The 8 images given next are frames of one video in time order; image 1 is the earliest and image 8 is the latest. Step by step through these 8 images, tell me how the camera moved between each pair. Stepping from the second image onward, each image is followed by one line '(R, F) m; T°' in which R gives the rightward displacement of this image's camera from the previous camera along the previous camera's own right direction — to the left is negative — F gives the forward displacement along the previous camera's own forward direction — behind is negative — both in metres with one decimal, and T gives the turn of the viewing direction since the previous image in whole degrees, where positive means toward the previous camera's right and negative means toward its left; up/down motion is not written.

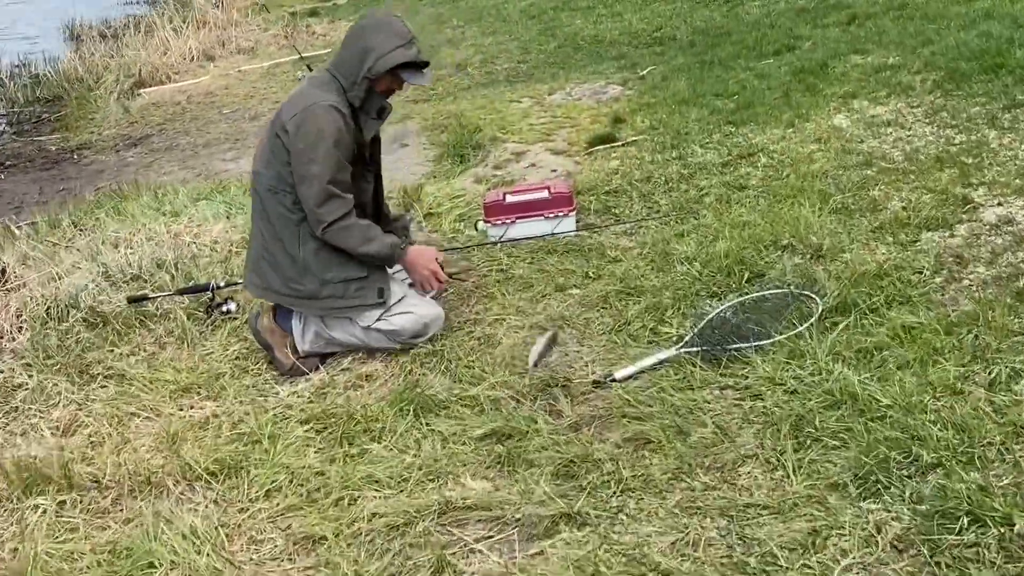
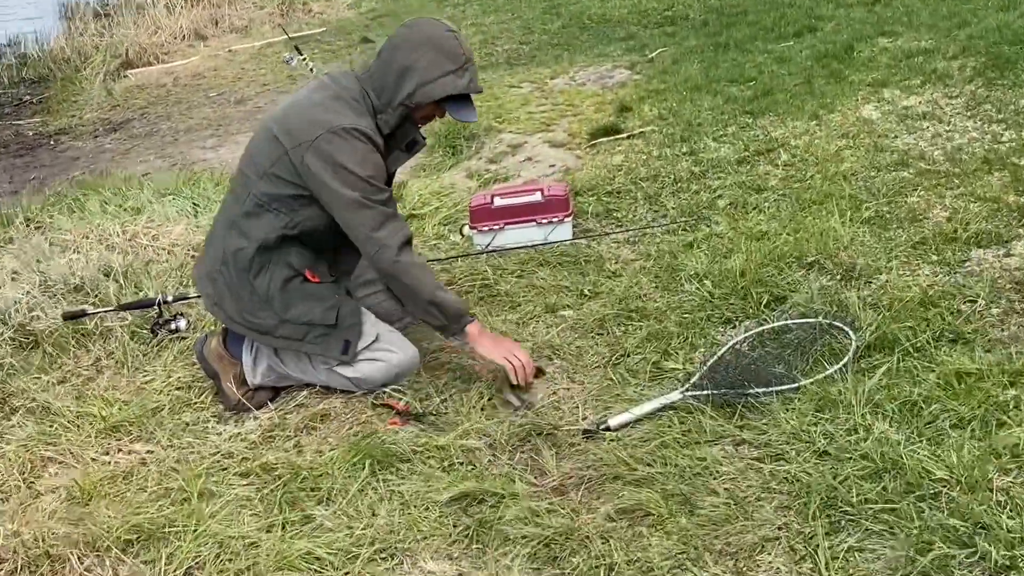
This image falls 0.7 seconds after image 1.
(+0.1, +0.5) m; -1°
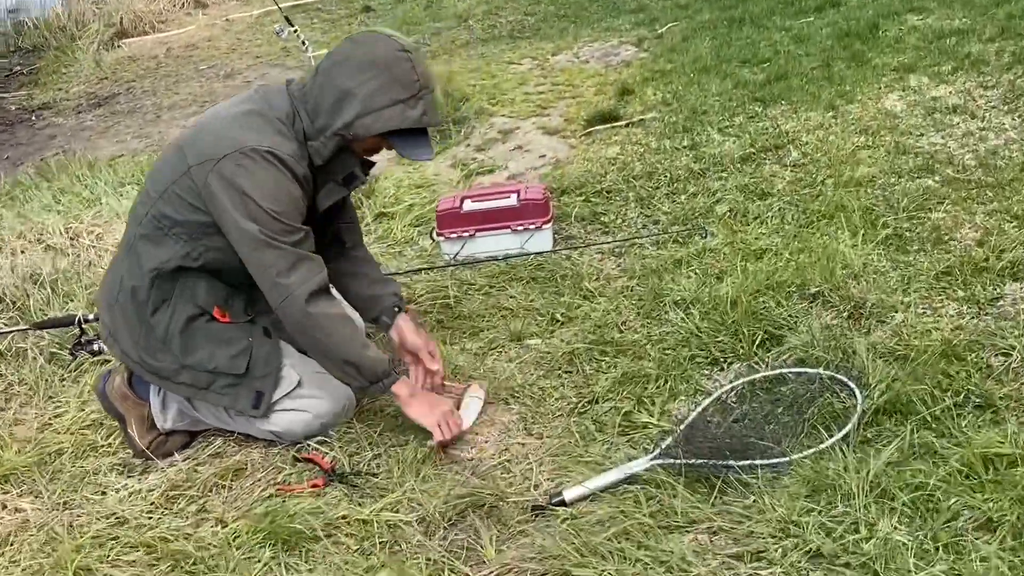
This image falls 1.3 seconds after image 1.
(+0.2, +0.5) m; -1°
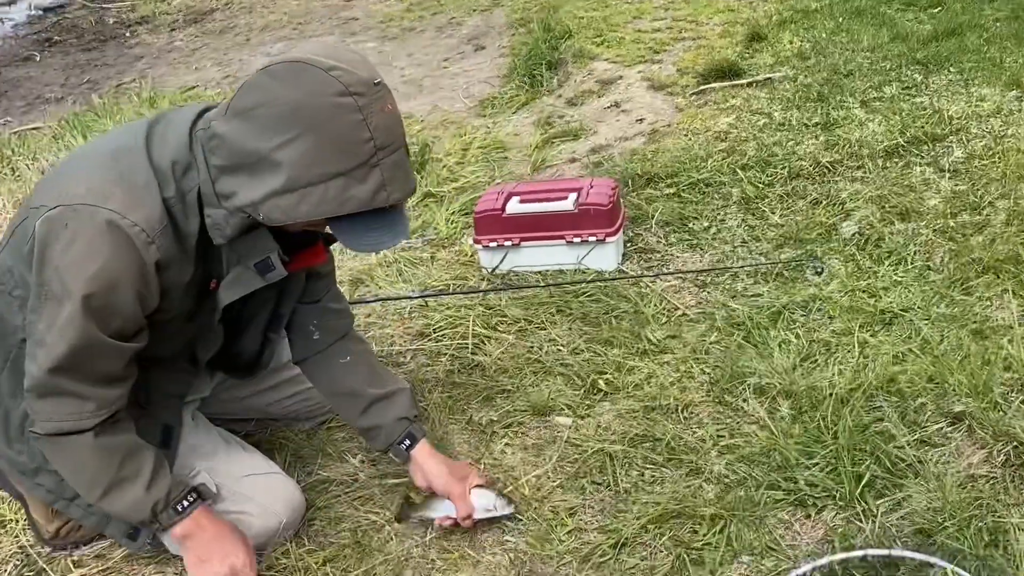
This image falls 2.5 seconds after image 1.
(+0.3, +0.8) m; -8°
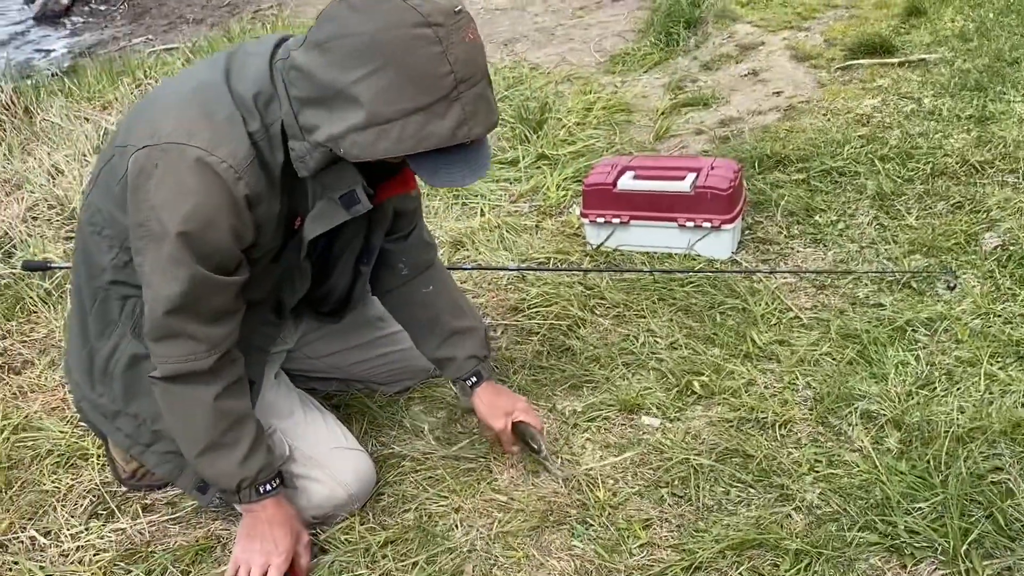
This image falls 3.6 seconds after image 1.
(0.0, +0.1) m; -6°
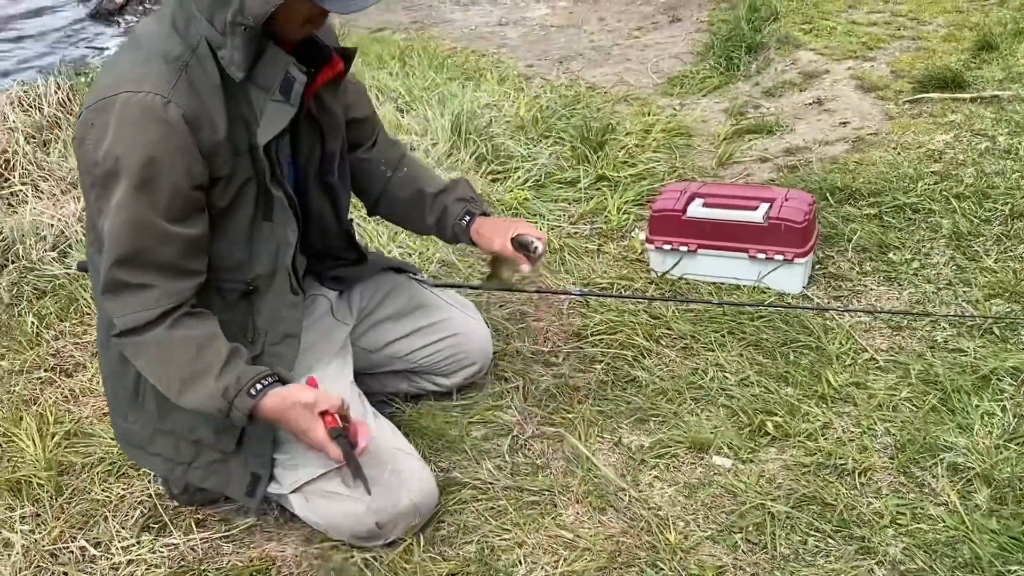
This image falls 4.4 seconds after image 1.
(-0.1, +0.1) m; -1°
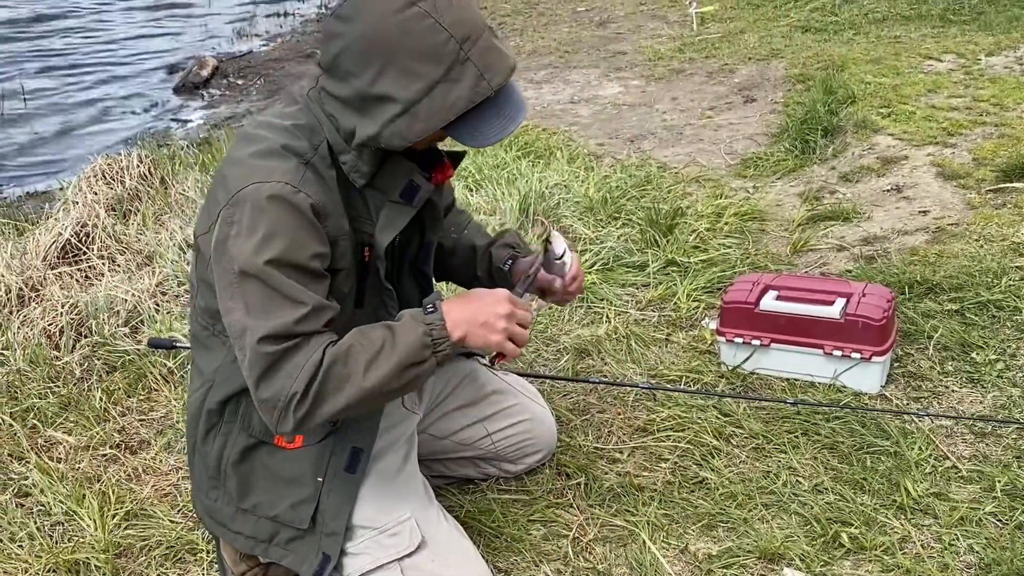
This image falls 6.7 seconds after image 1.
(0.0, 0.0) m; -4°
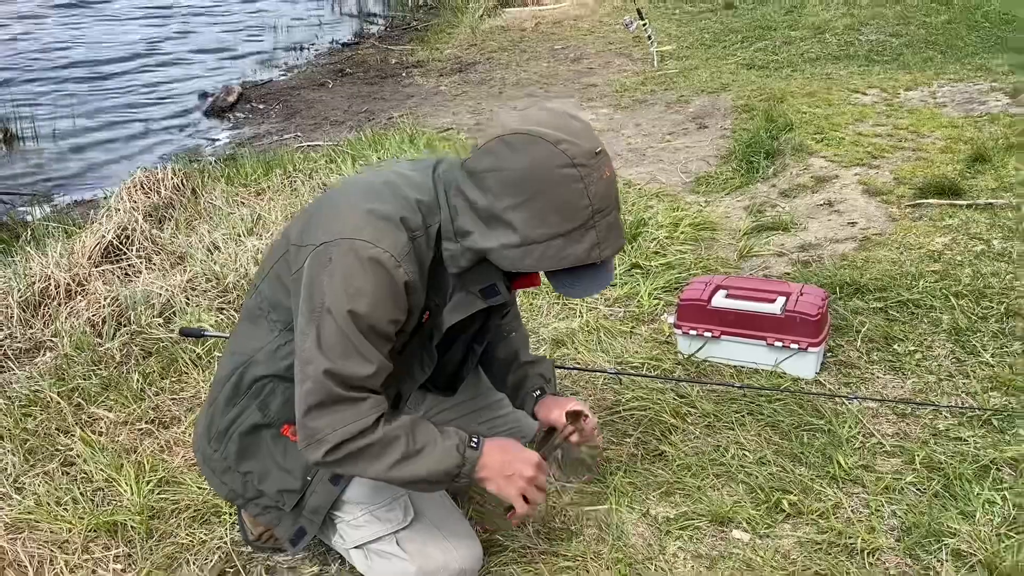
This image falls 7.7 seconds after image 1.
(-0.1, -0.3) m; +4°
